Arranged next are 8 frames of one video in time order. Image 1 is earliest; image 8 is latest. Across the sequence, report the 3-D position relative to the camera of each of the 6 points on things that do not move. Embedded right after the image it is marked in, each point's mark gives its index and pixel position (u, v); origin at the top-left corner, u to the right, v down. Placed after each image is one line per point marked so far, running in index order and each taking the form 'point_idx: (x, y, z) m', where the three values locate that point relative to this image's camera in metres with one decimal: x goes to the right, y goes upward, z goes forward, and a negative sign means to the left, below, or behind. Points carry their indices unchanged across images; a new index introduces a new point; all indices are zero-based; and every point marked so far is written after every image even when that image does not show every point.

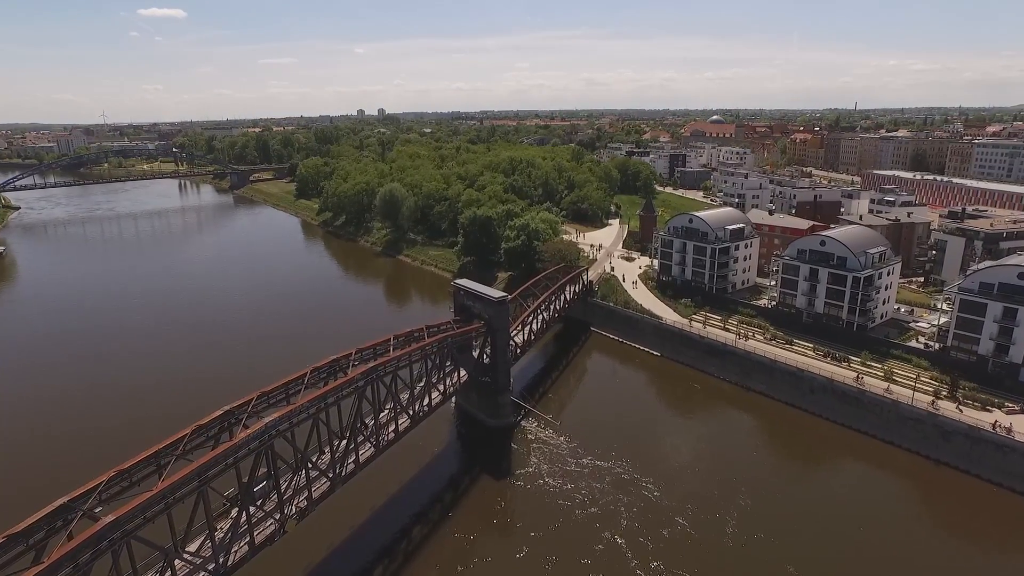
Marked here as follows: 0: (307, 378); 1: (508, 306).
0: (-4.3, -1.9, +14.1) m
1: (-0.1, -0.6, +19.5) m
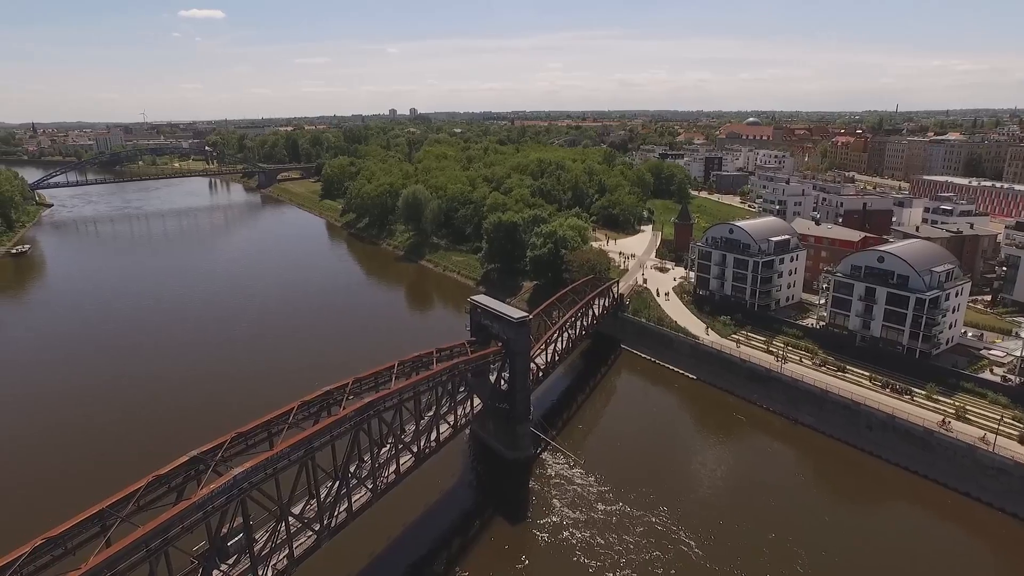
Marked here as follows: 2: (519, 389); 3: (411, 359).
0: (-4.0, -2.4, +12.4) m
1: (+0.4, -1.0, +17.6) m
2: (+0.2, -2.7, +18.1) m
3: (-2.4, -1.7, +15.5) m
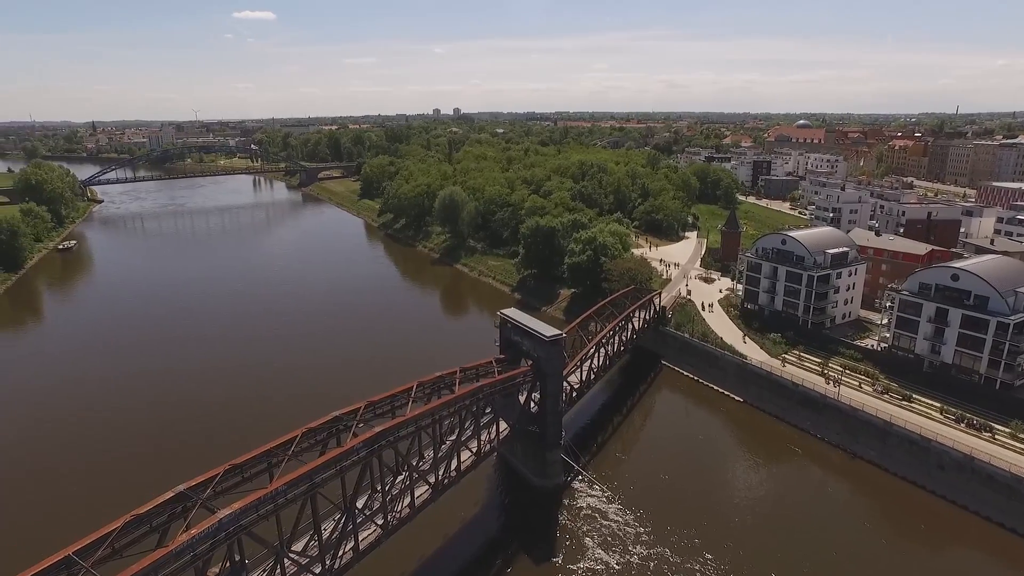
0: (-3.6, -2.6, +11.2) m
1: (+1.2, -1.4, +16.2) m
2: (+1.0, -3.1, +16.7) m
3: (-1.7, -2.0, +14.3) m
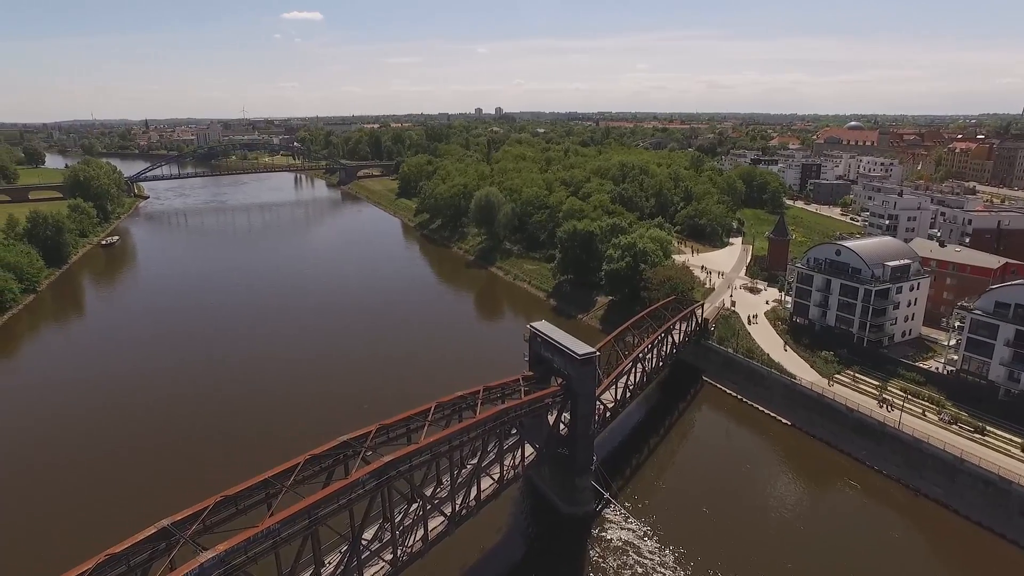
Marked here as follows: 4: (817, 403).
0: (-3.3, -2.8, +10.3) m
1: (+1.8, -1.7, +15.0) m
2: (+1.6, -3.4, +15.5) m
3: (-1.2, -2.2, +13.2) m
4: (+9.1, -3.4, +20.0) m
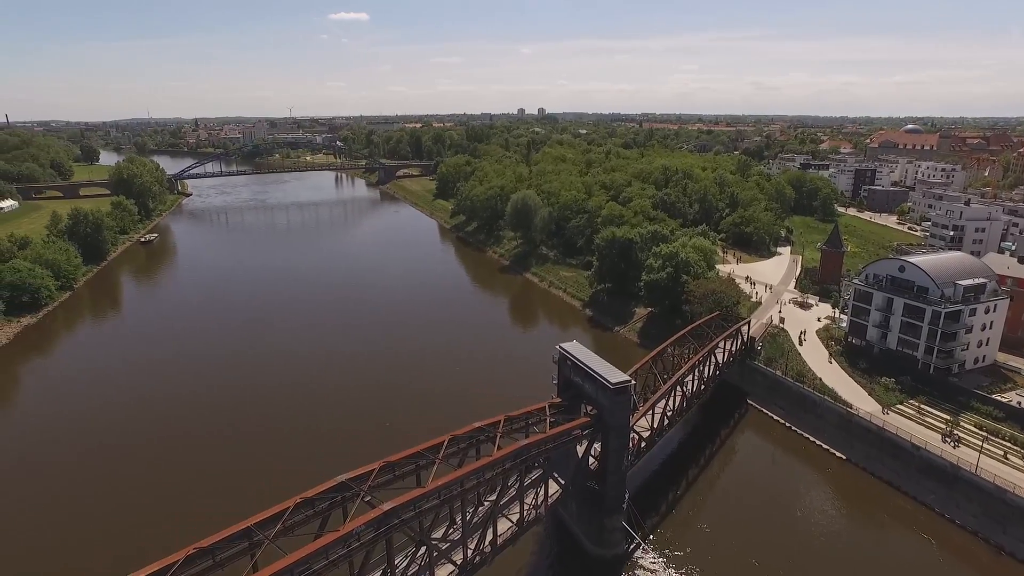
0: (-3.0, -3.1, +9.1) m
1: (+2.4, -2.2, +13.5) m
2: (+2.1, -3.8, +14.1) m
3: (-0.8, -2.6, +11.9) m
4: (+9.8, -4.0, +18.1) m
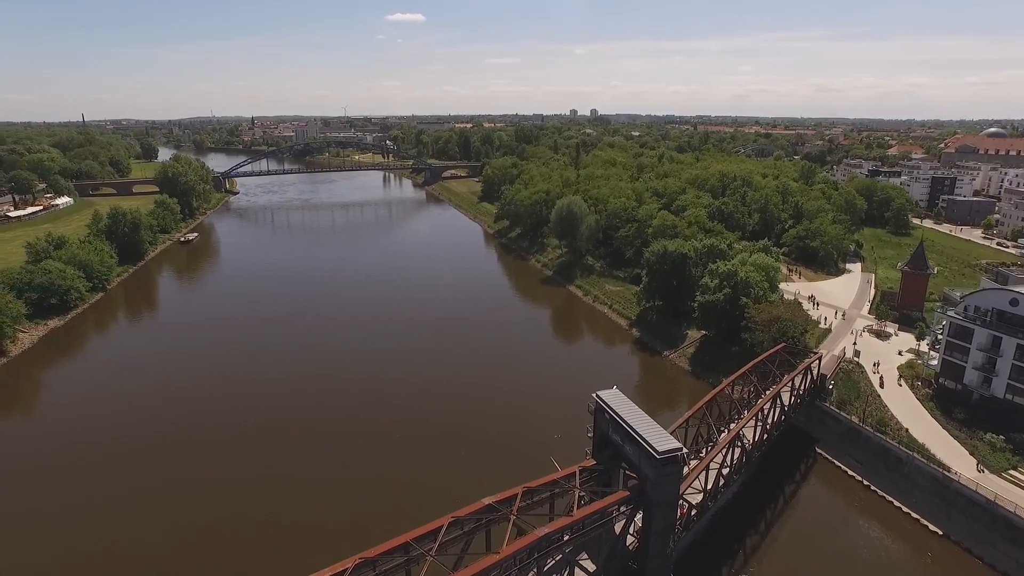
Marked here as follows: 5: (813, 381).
0: (-3.0, -3.7, +6.9) m
1: (+2.7, -2.9, +10.9) m
2: (+2.5, -4.5, +11.4) m
3: (-0.6, -3.2, +9.5) m
4: (+10.5, -4.9, +14.9) m
5: (+8.8, -2.7, +19.6) m
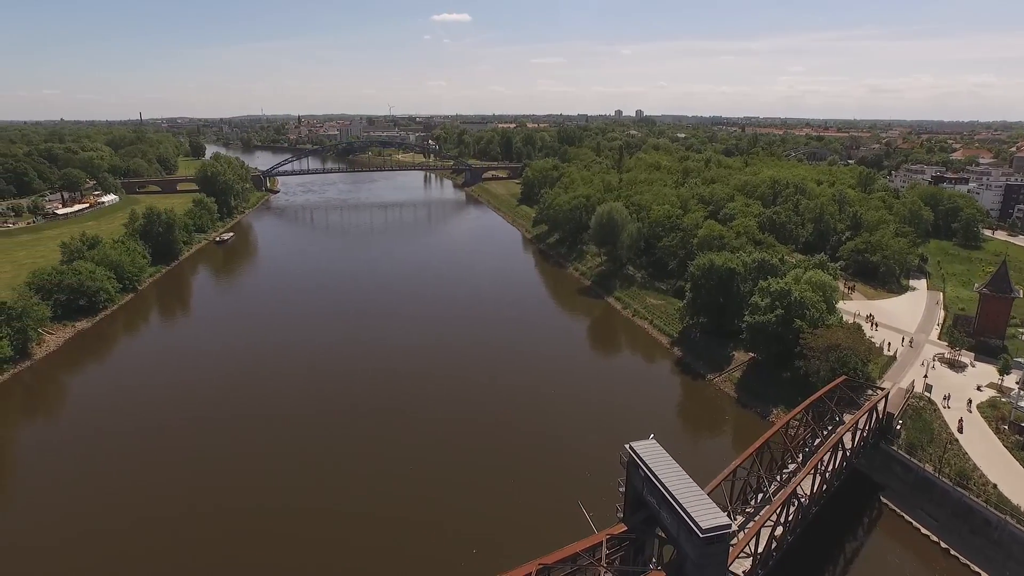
0: (-3.1, -4.2, +5.4) m
1: (+2.9, -3.5, +9.0) m
2: (+2.6, -5.1, +9.6) m
3: (-0.5, -3.7, +7.9) m
4: (+10.8, -5.7, +12.6) m
5: (+9.5, -3.5, +17.4) m
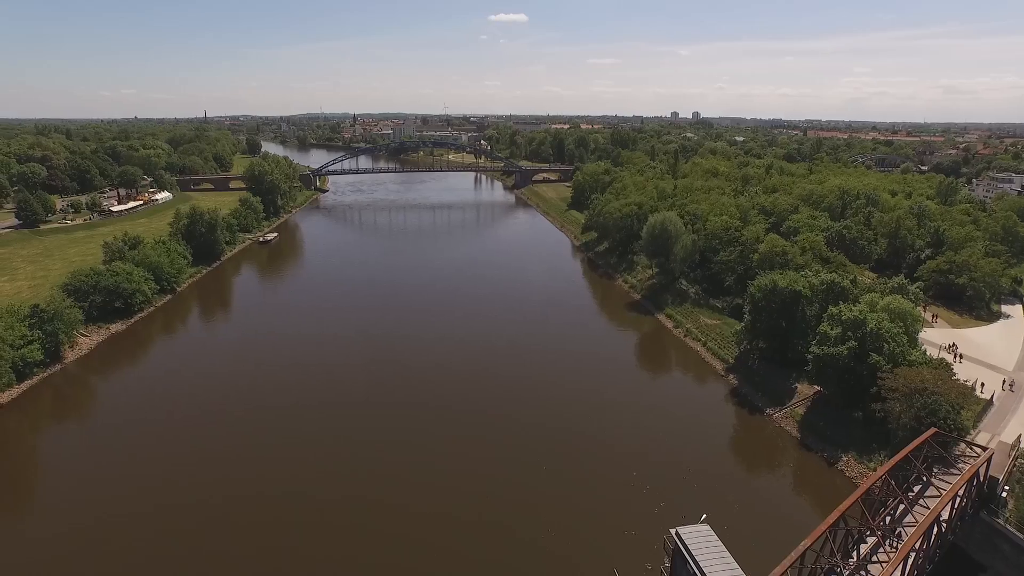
0: (-3.2, -4.7, +3.7) m
1: (+3.0, -4.2, +6.8) m
2: (+2.7, -5.8, +7.4) m
3: (-0.5, -4.3, +6.0) m
4: (+11.1, -6.6, +9.8) m
5: (+10.2, -4.4, +14.7) m
